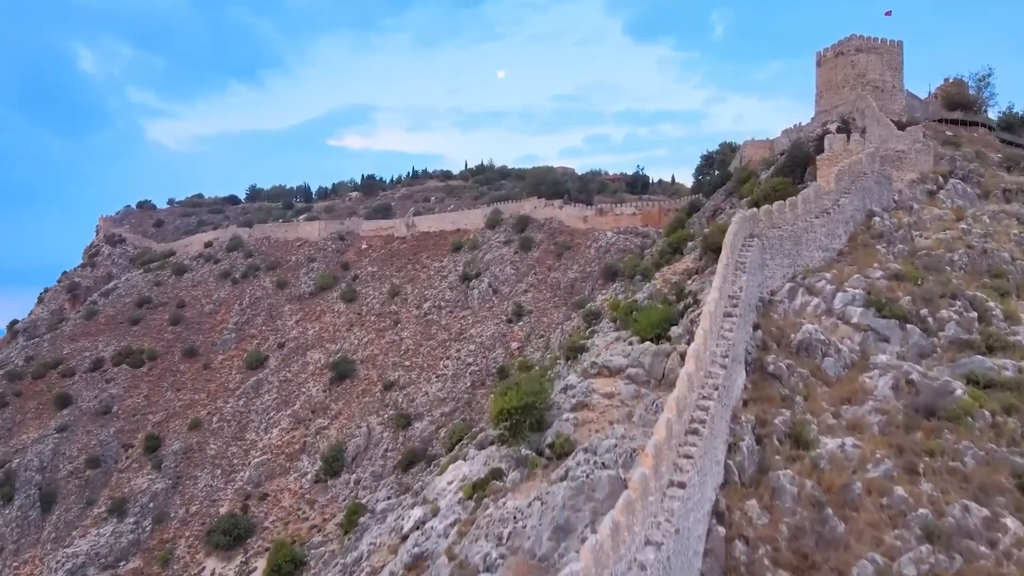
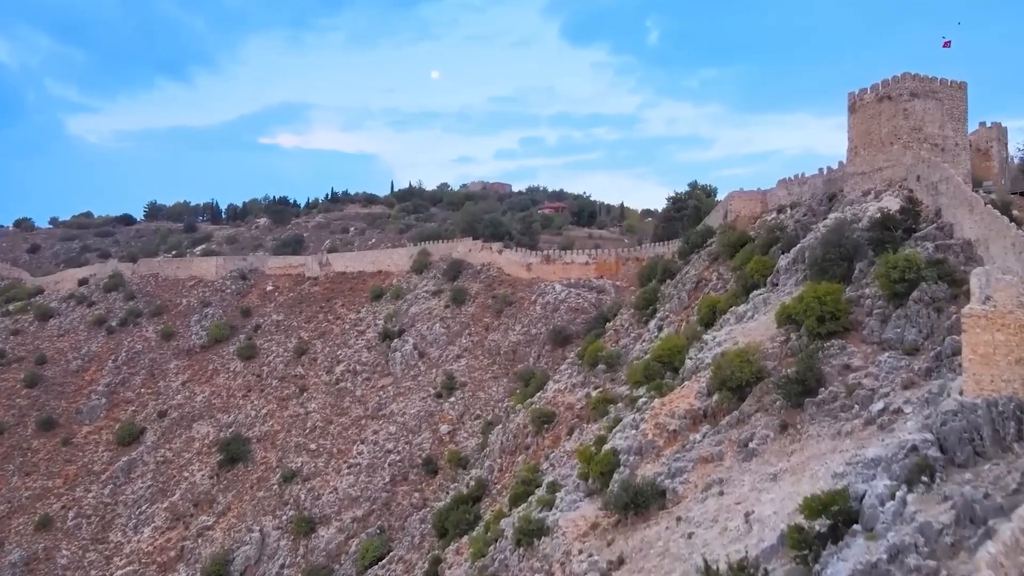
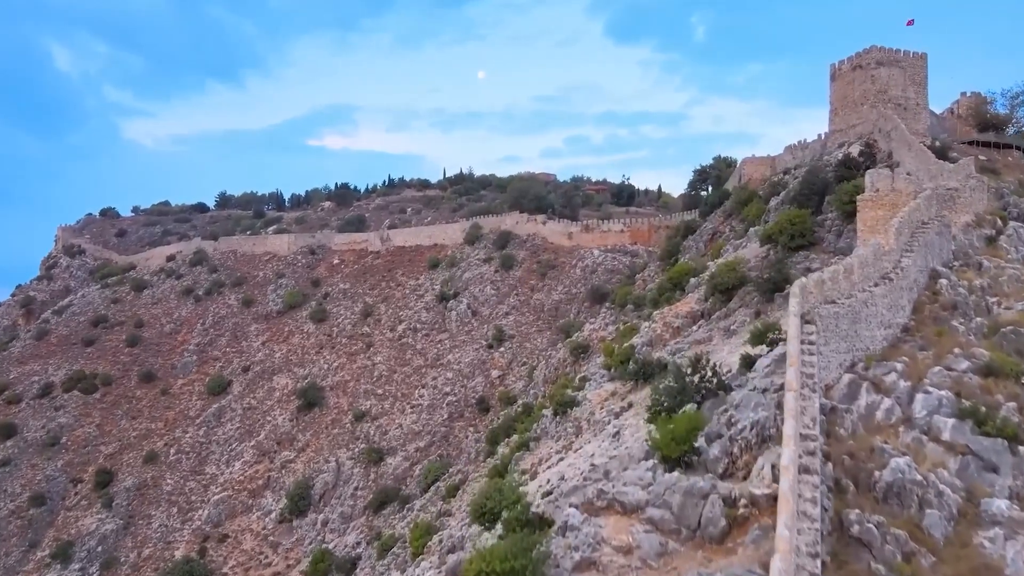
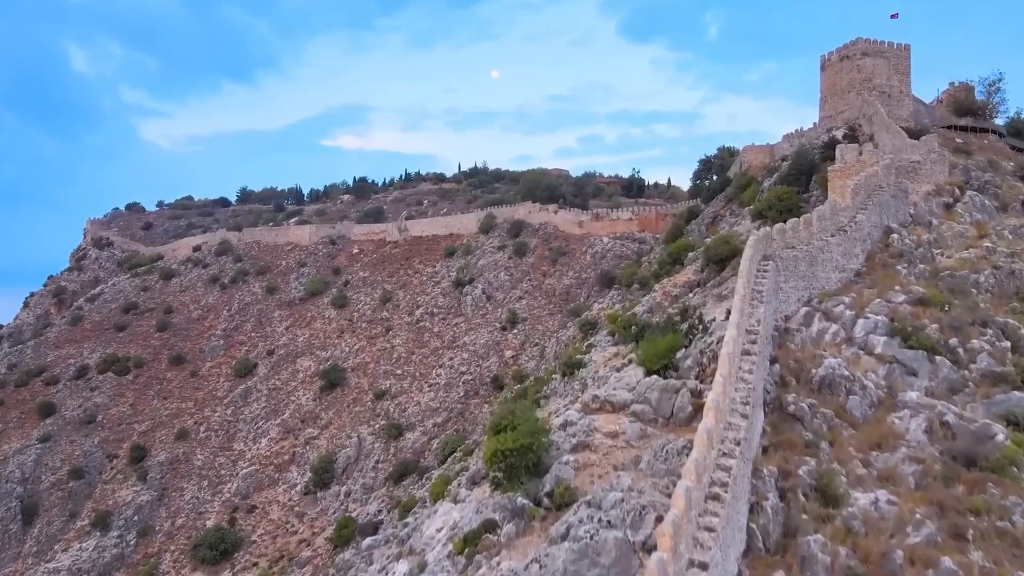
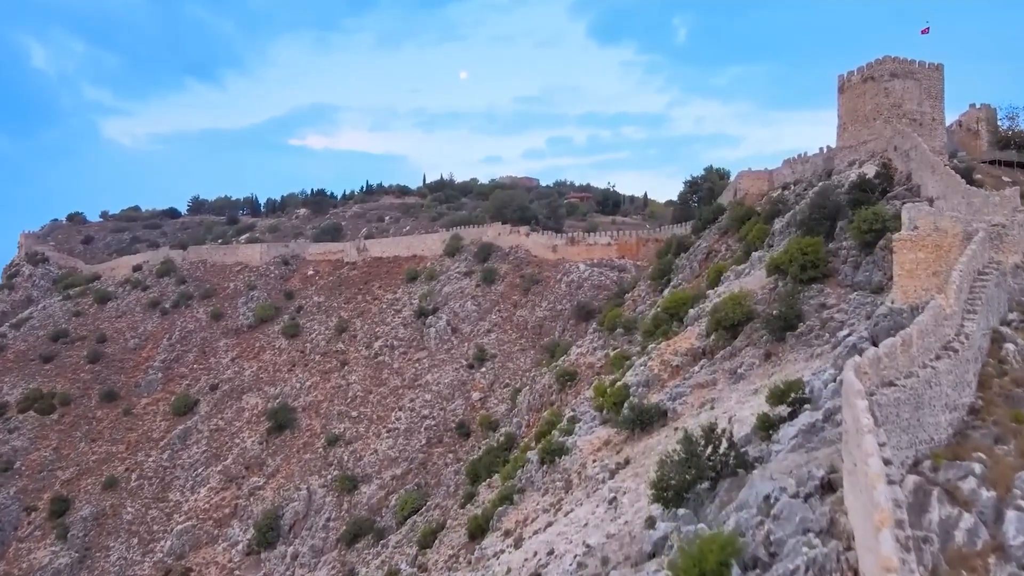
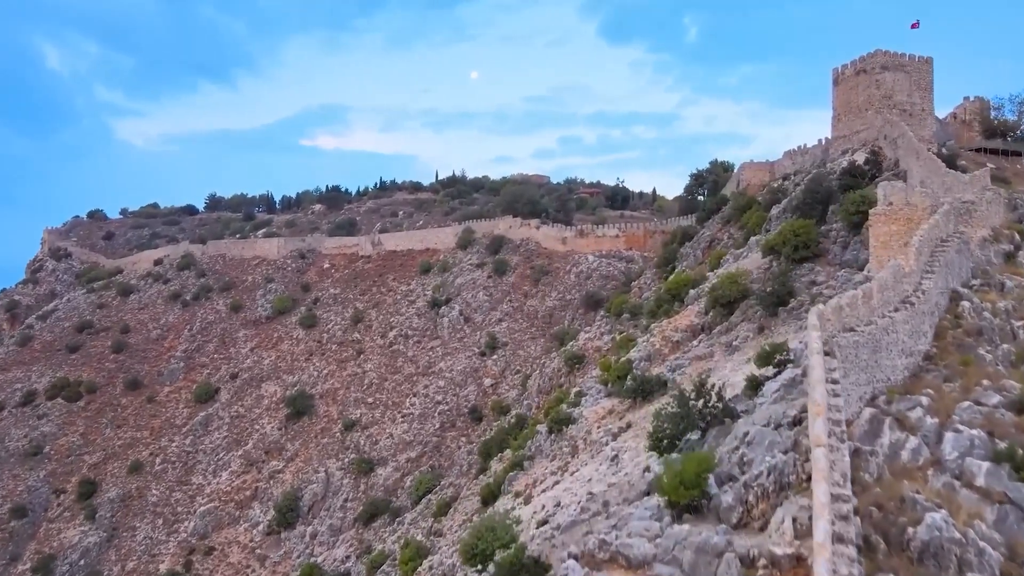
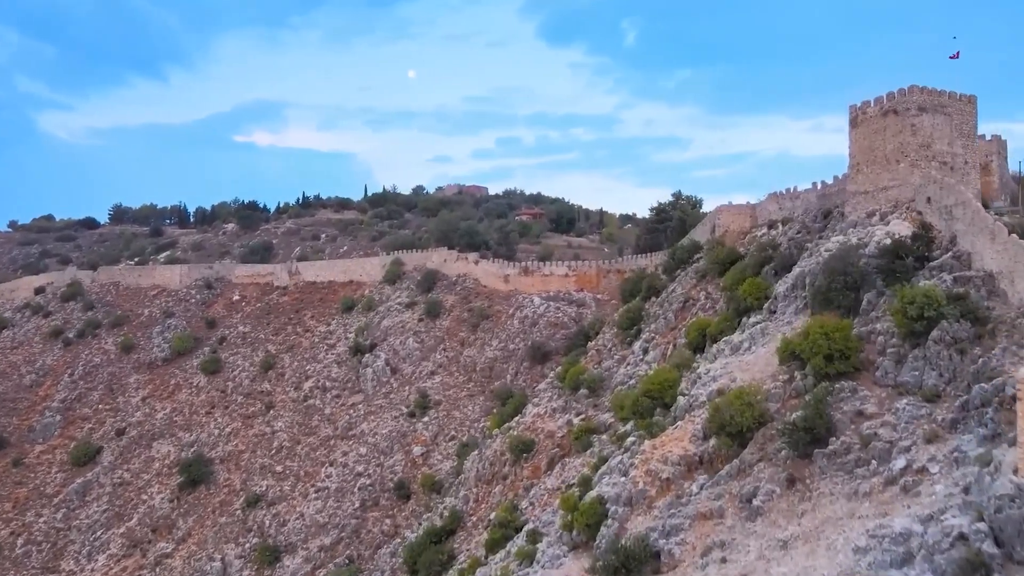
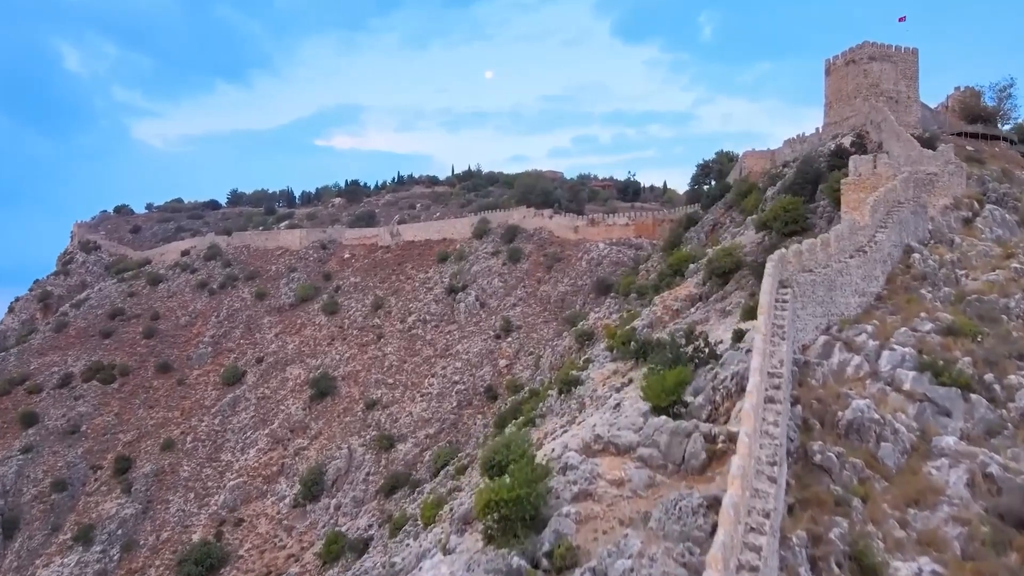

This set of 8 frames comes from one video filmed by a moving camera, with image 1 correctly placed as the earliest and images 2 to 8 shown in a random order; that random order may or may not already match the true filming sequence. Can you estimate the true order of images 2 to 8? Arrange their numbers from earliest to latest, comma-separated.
4, 8, 3, 6, 5, 2, 7
